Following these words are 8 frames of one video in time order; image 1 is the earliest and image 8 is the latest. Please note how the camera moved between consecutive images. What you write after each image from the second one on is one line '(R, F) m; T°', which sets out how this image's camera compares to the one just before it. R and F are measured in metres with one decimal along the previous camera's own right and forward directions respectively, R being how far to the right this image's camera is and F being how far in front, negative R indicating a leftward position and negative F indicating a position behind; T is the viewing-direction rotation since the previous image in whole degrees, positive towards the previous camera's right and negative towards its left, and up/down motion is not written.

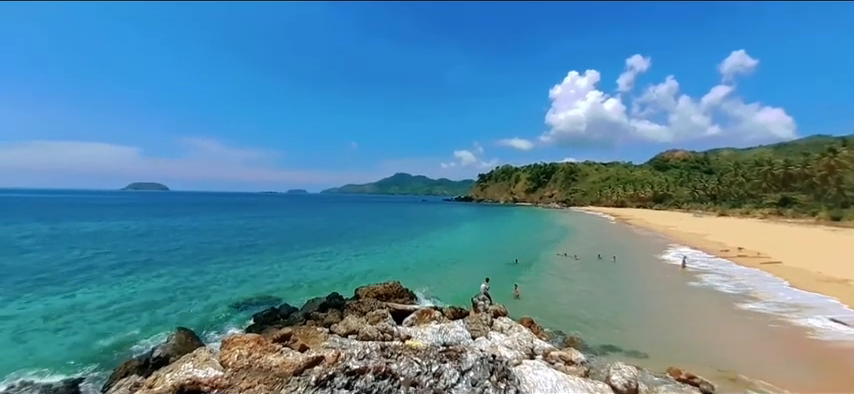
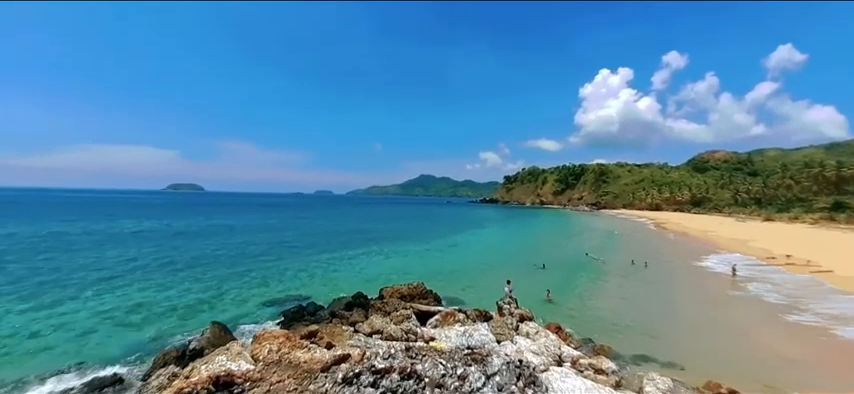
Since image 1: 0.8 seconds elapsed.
(-0.2, 0.0) m; -4°
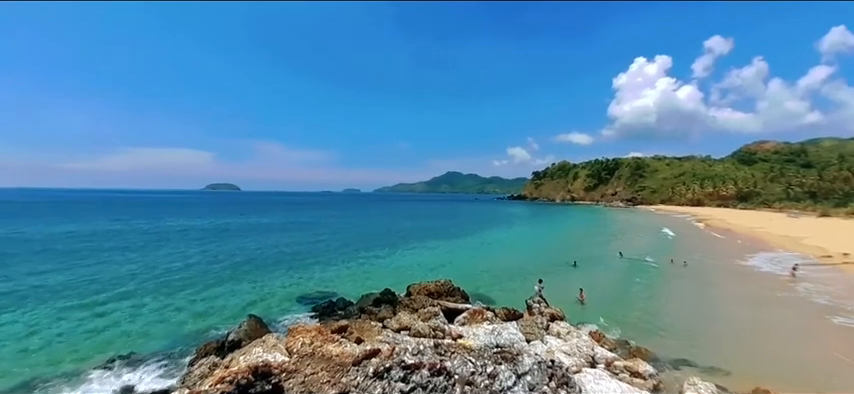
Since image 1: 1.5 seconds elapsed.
(-0.2, 0.0) m; -4°
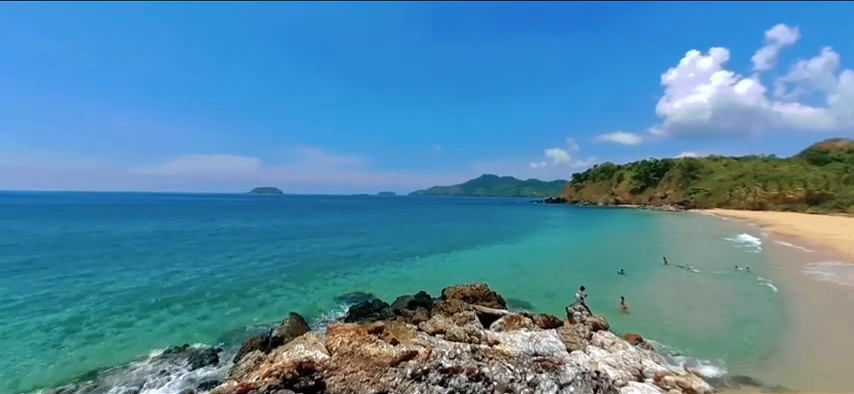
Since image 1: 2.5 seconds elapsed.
(-0.3, 0.0) m; -5°
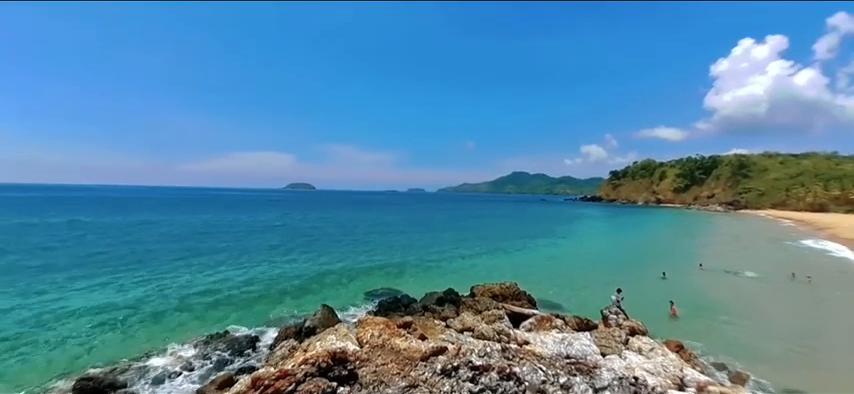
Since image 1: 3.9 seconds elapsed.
(-0.3, 0.0) m; -4°
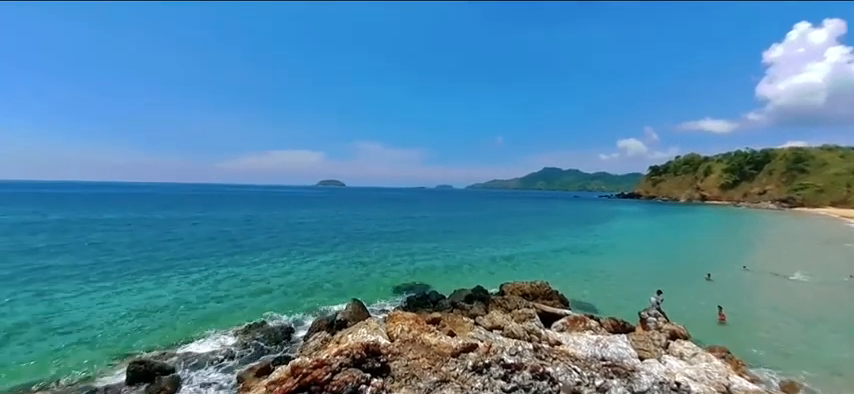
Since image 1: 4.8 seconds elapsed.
(-0.3, 0.0) m; -4°
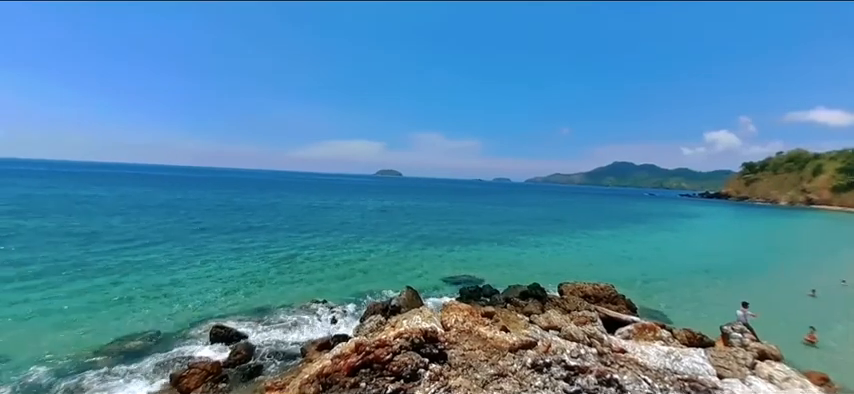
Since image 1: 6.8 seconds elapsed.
(-0.7, +0.1) m; -7°
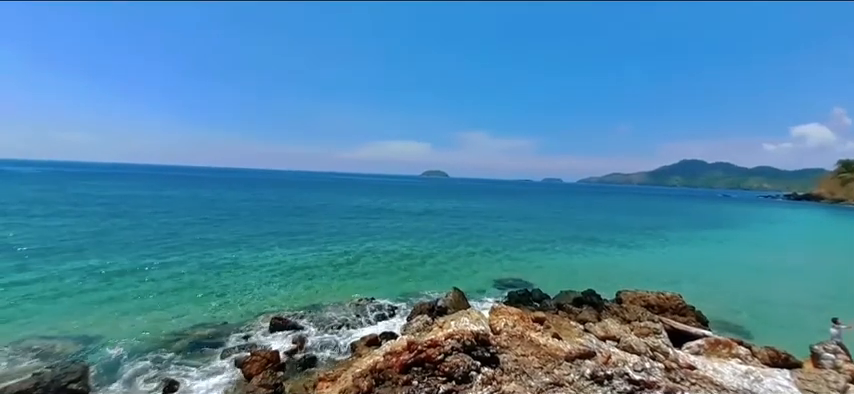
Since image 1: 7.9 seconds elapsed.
(-0.5, +0.1) m; -6°
